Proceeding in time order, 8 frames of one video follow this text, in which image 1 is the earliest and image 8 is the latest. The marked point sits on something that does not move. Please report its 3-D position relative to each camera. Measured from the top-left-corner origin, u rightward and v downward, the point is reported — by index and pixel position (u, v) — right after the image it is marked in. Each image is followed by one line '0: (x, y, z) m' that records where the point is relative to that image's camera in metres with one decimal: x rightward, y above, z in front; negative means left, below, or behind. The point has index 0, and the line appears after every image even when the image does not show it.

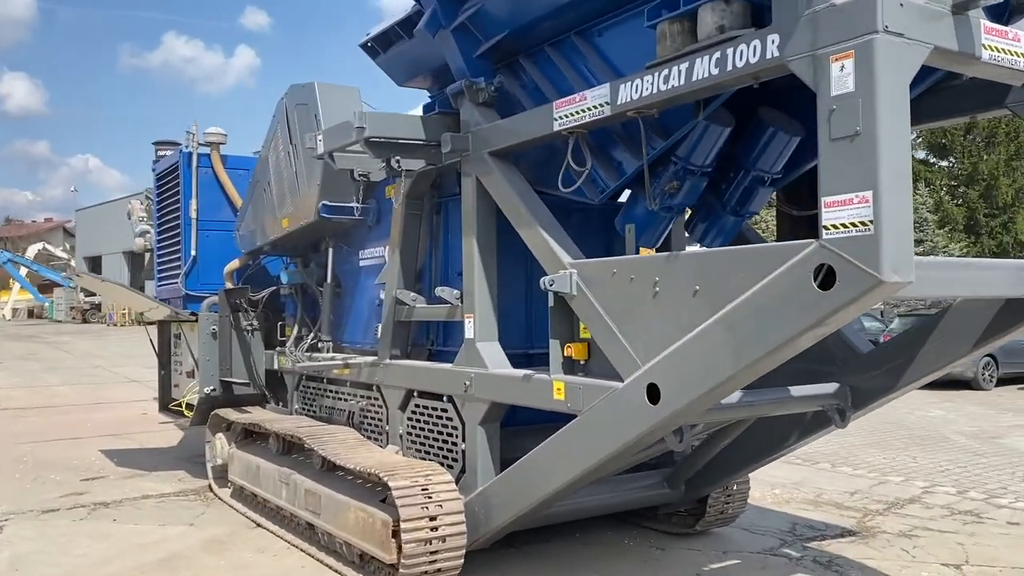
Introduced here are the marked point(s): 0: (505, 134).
0: (0.0, +0.7, +4.2) m
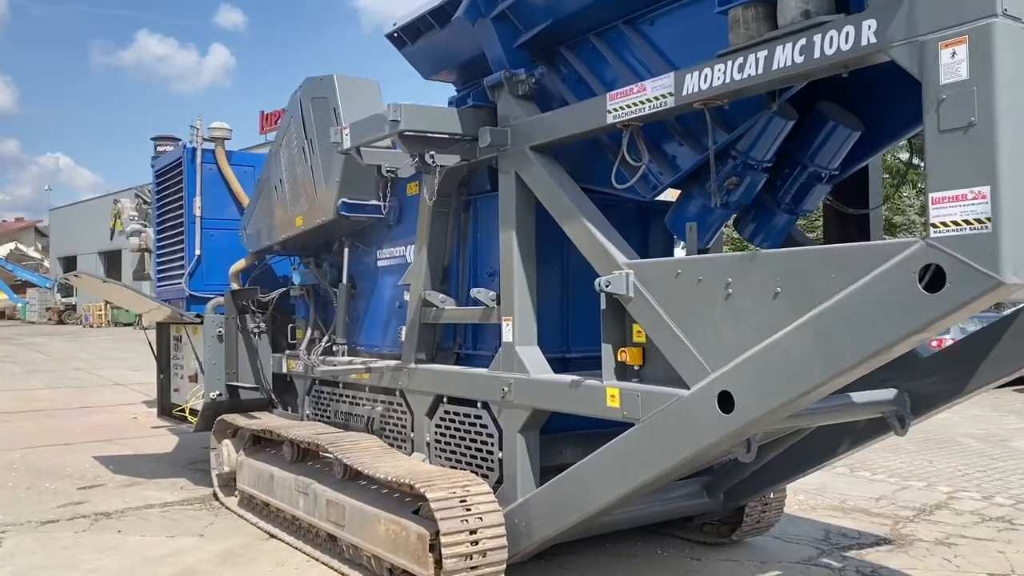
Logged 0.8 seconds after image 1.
0: (+0.2, +0.7, +4.1) m
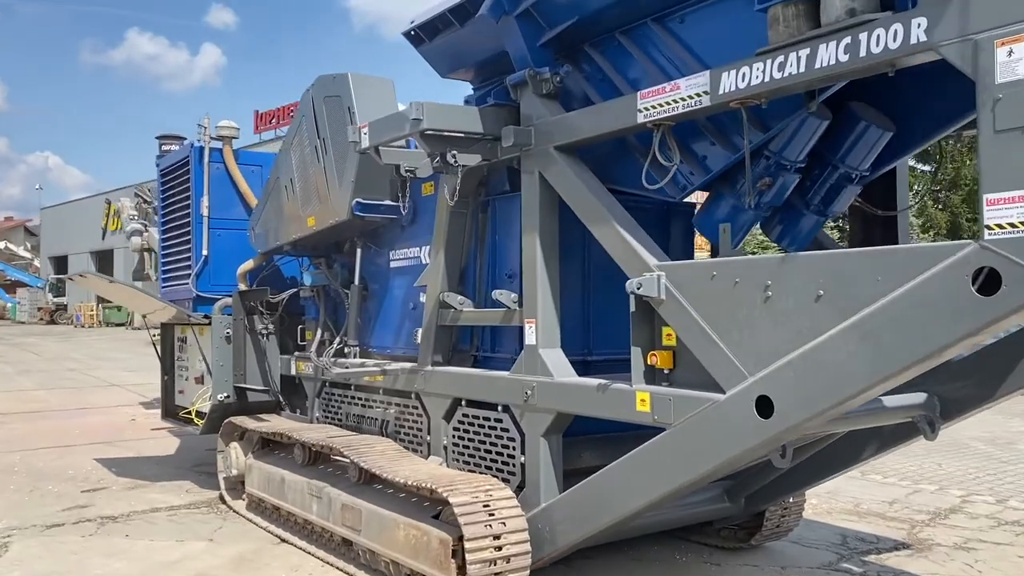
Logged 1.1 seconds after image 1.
0: (+0.3, +0.7, +4.0) m
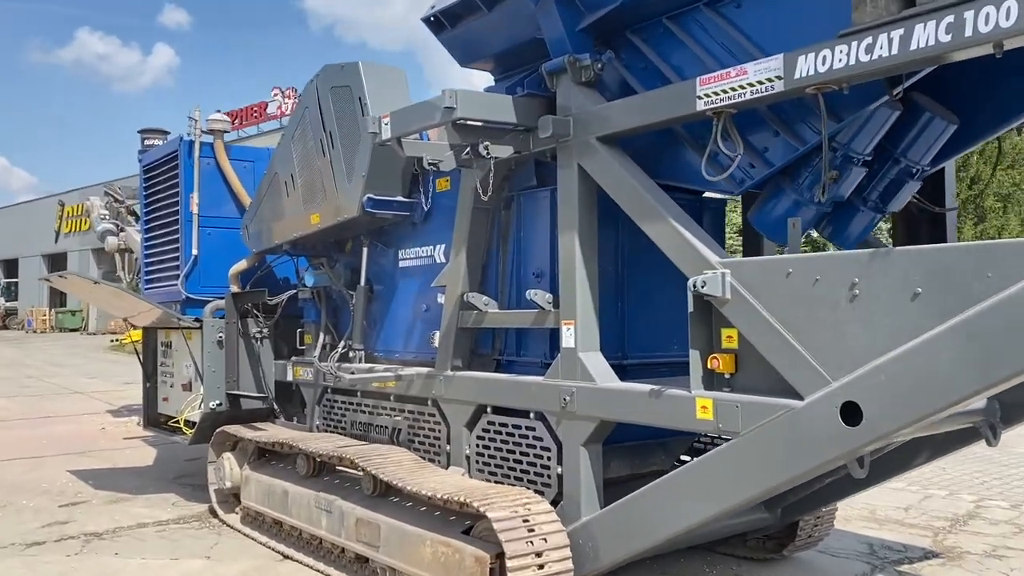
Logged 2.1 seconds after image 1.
0: (+0.4, +0.7, +3.8) m
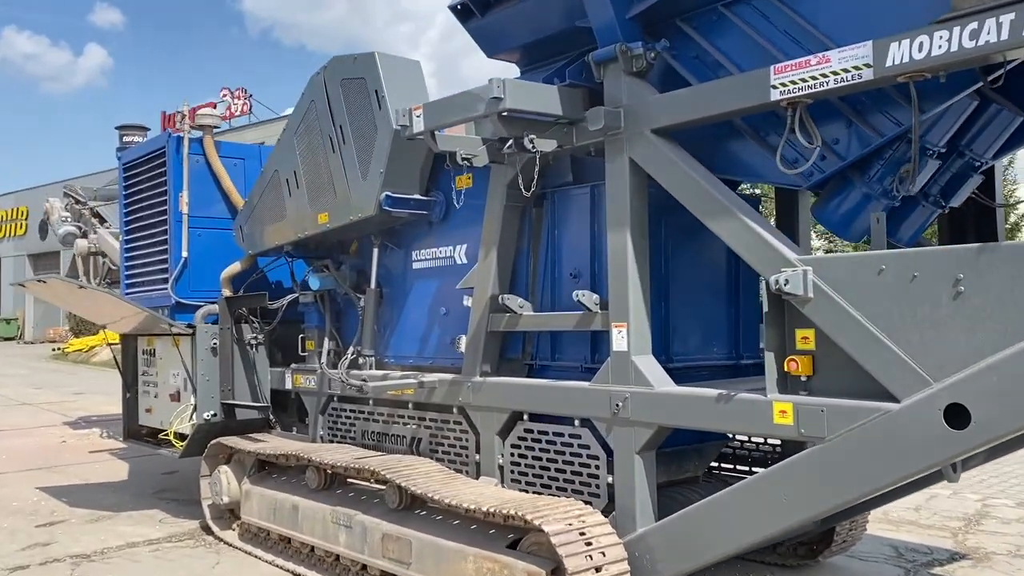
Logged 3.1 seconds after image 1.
0: (+0.7, +0.7, +3.6) m
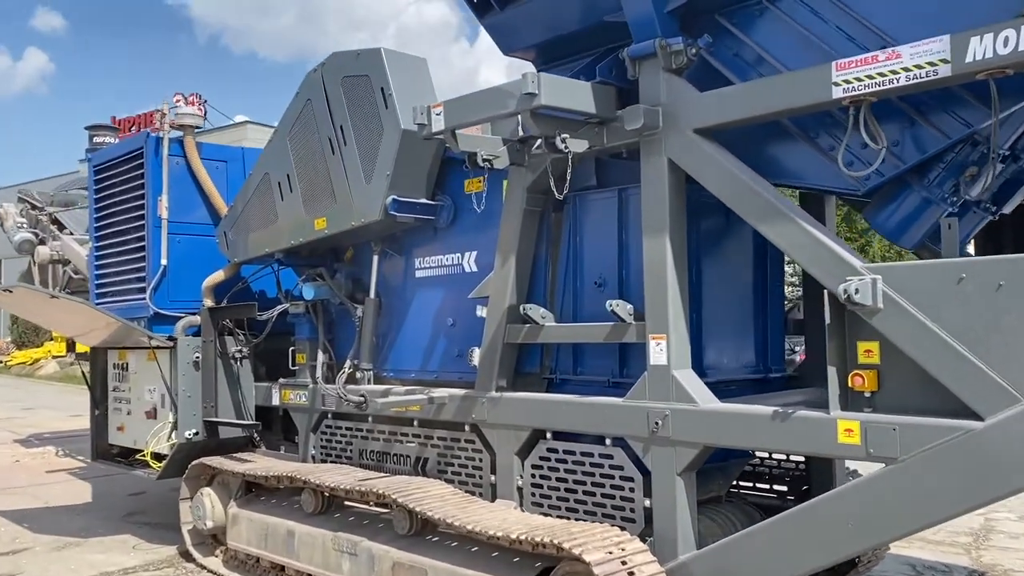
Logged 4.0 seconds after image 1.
0: (+0.8, +0.7, +3.4) m
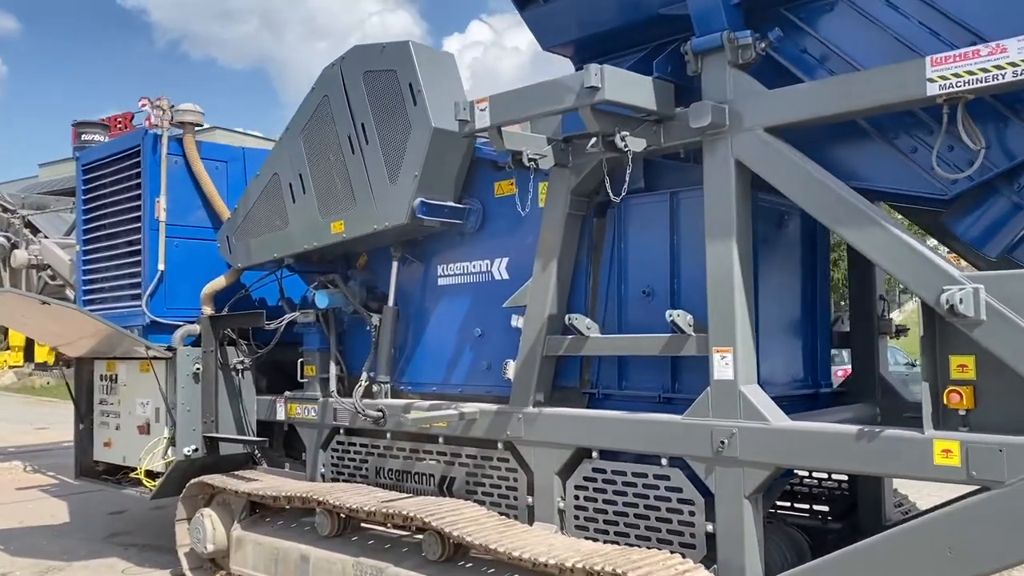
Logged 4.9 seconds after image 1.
0: (+1.0, +0.6, +3.2) m
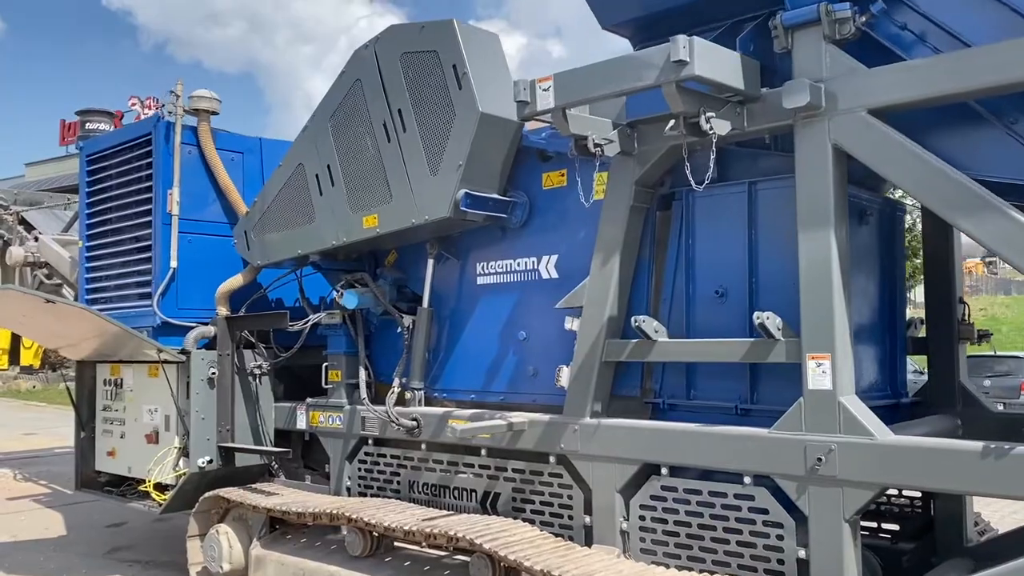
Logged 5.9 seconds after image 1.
0: (+1.2, +0.6, +2.9) m
